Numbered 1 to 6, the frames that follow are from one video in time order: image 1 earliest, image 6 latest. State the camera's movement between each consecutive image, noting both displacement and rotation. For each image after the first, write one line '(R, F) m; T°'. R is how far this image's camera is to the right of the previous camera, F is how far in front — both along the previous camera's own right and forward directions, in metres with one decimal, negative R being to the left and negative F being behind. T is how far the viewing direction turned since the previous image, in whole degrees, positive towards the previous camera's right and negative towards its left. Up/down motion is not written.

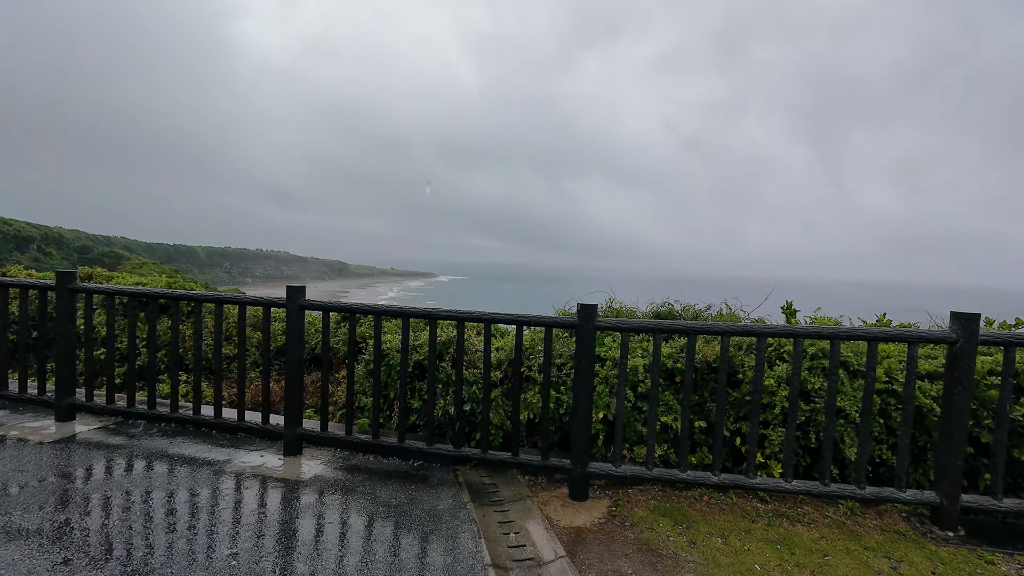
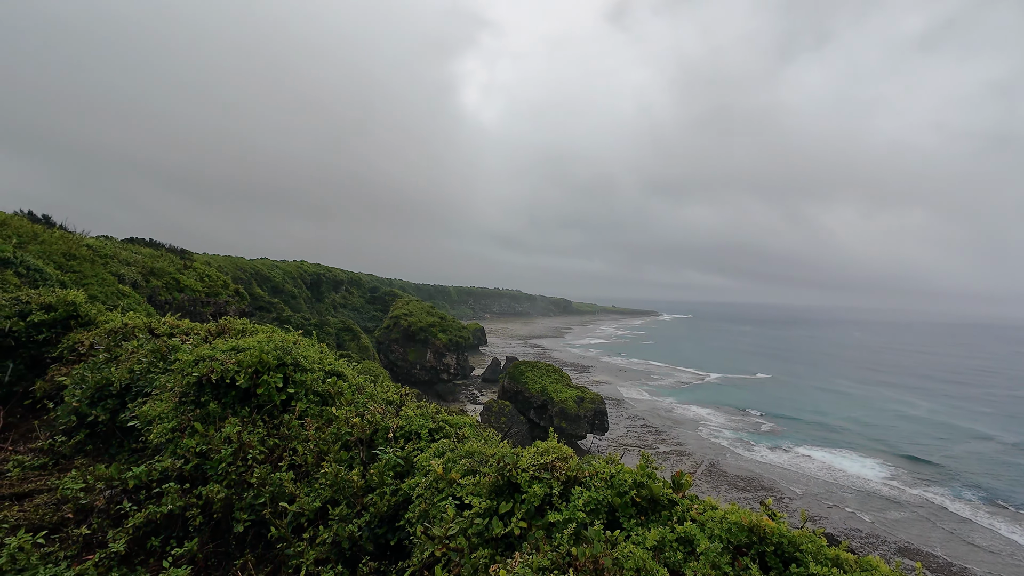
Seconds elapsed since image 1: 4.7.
(-1.3, +4.7) m; -26°
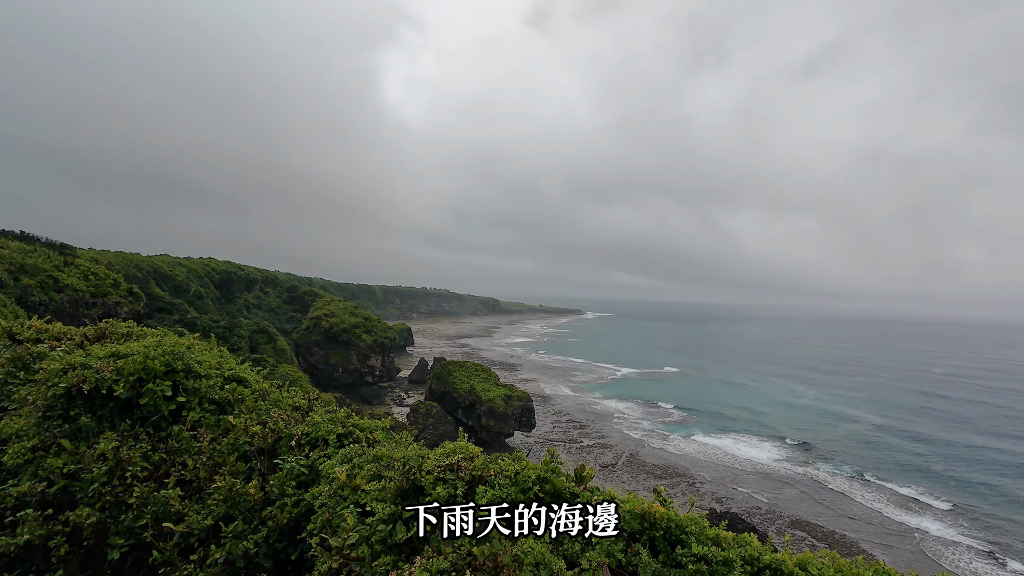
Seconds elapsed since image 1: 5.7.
(+0.1, 0.0) m; +9°
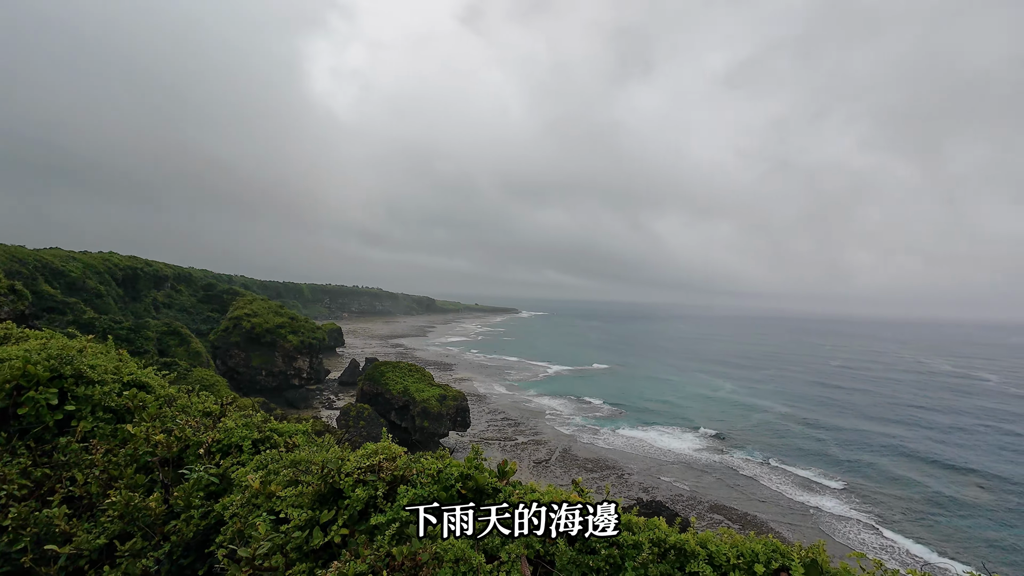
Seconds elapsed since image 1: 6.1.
(+0.1, 0.0) m; +8°
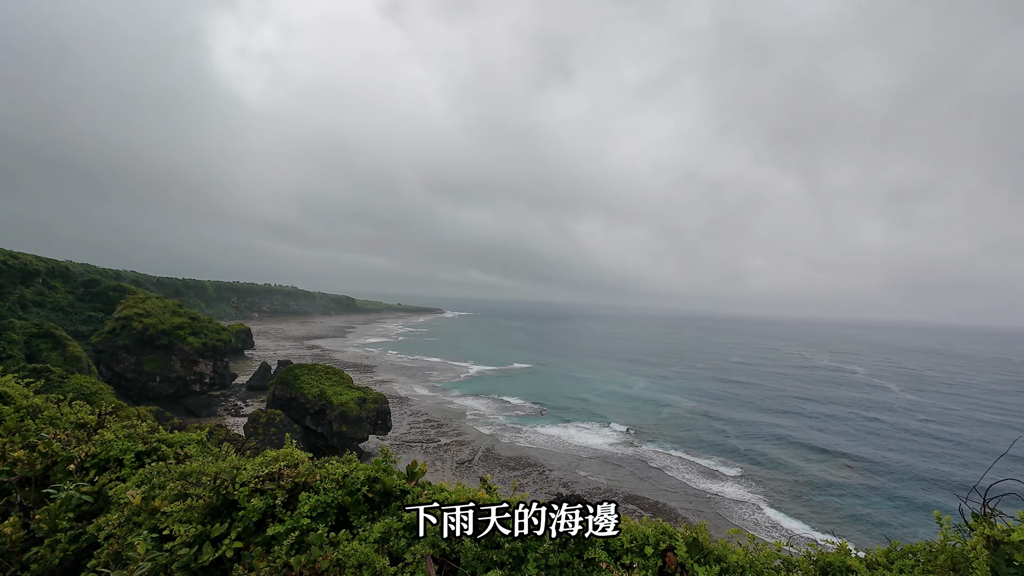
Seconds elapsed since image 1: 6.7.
(+0.1, 0.0) m; +9°
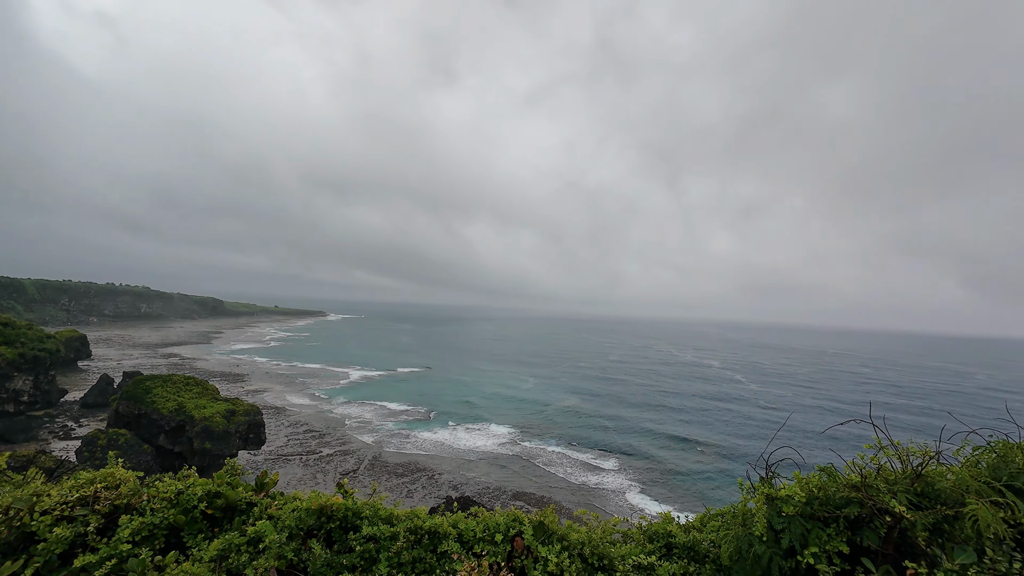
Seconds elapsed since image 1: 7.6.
(+0.2, -0.1) m; +13°
